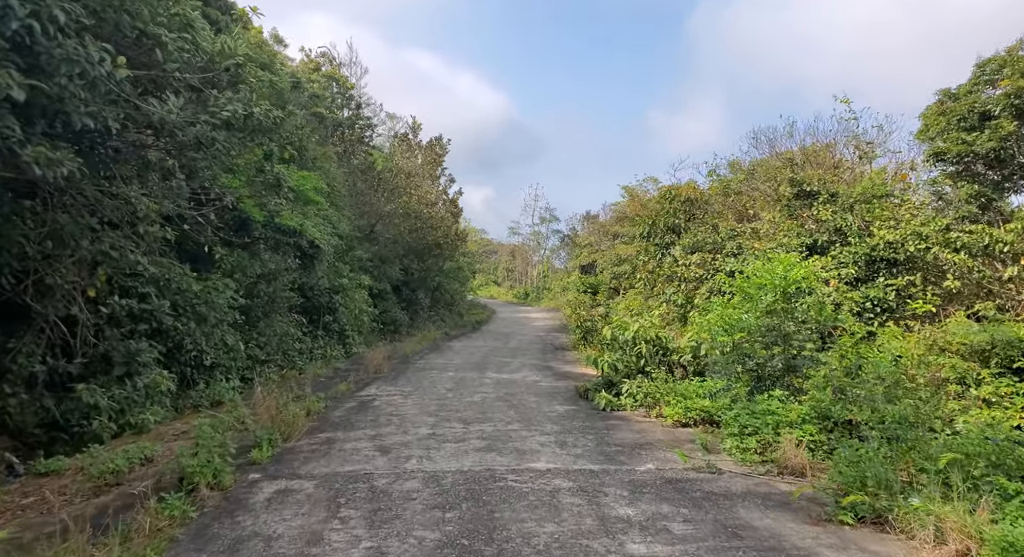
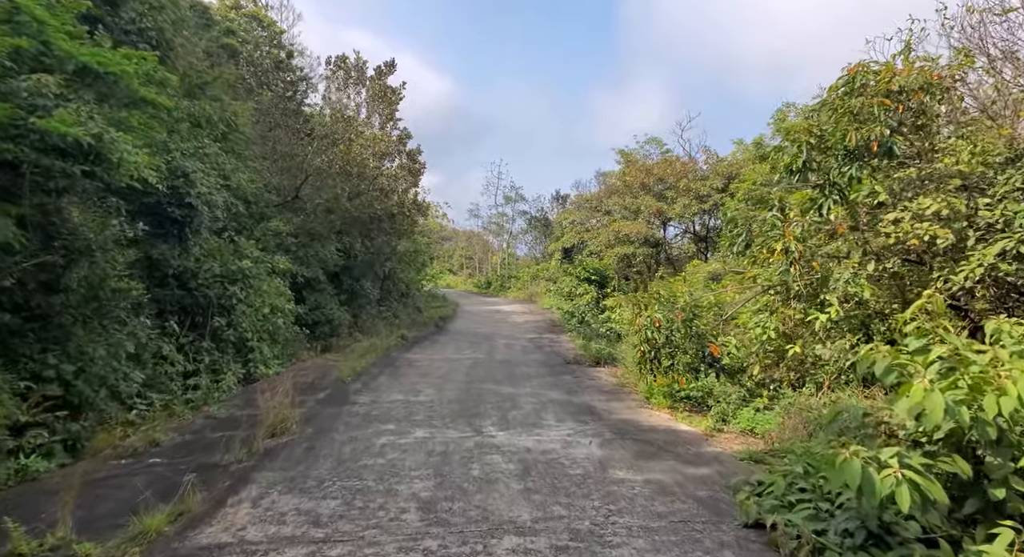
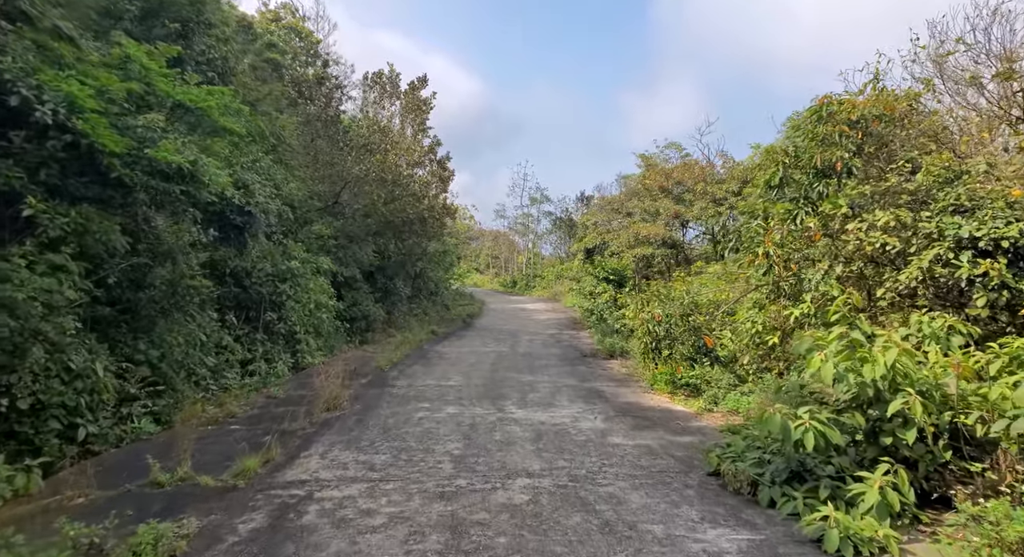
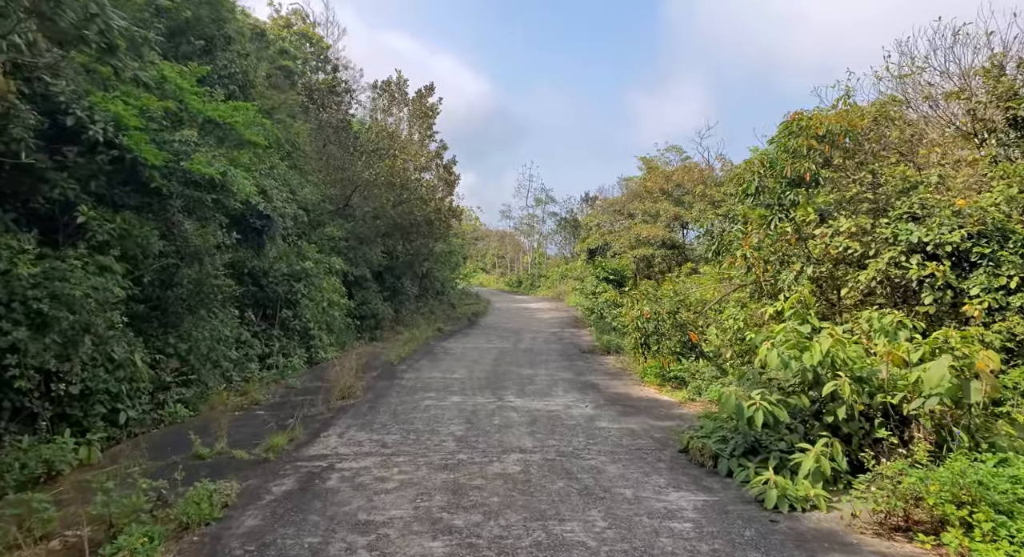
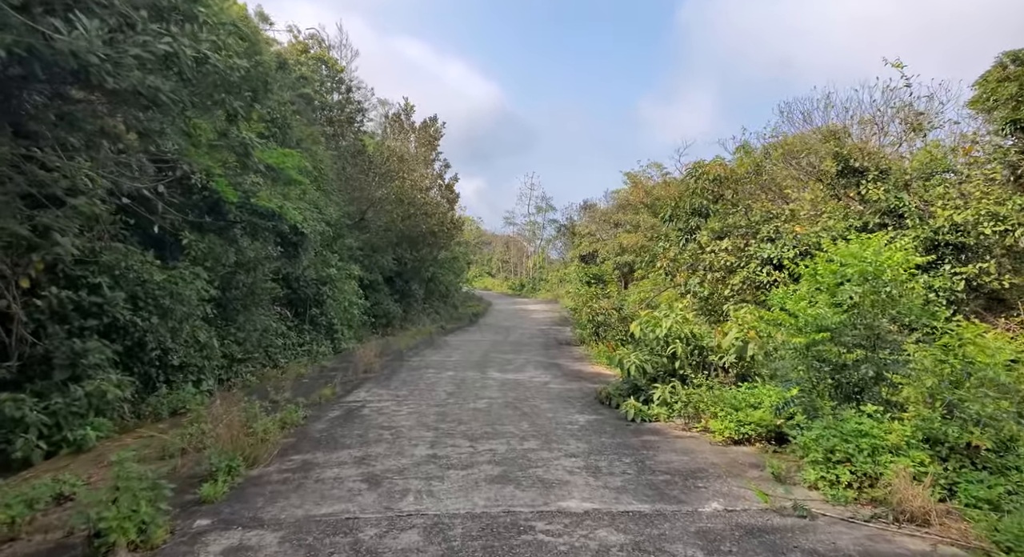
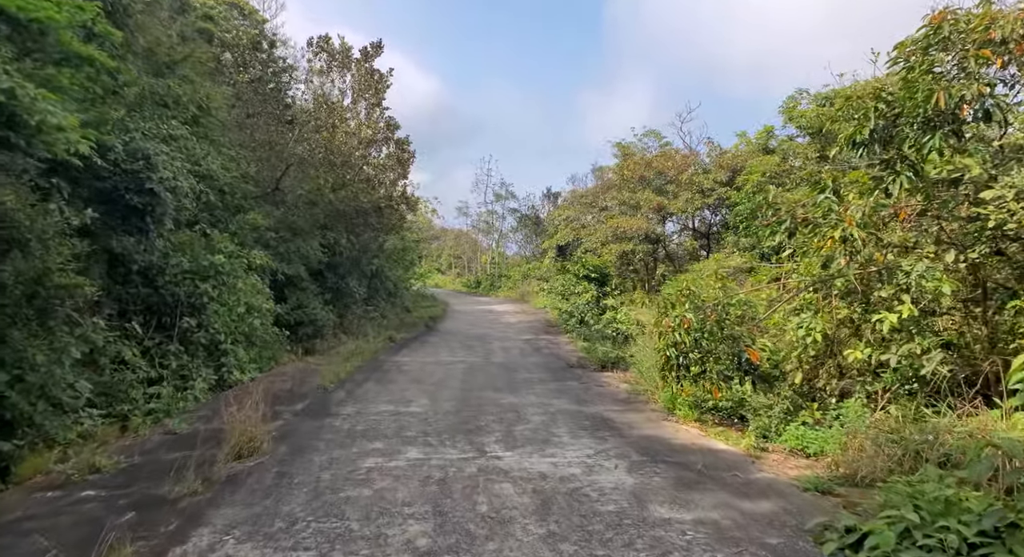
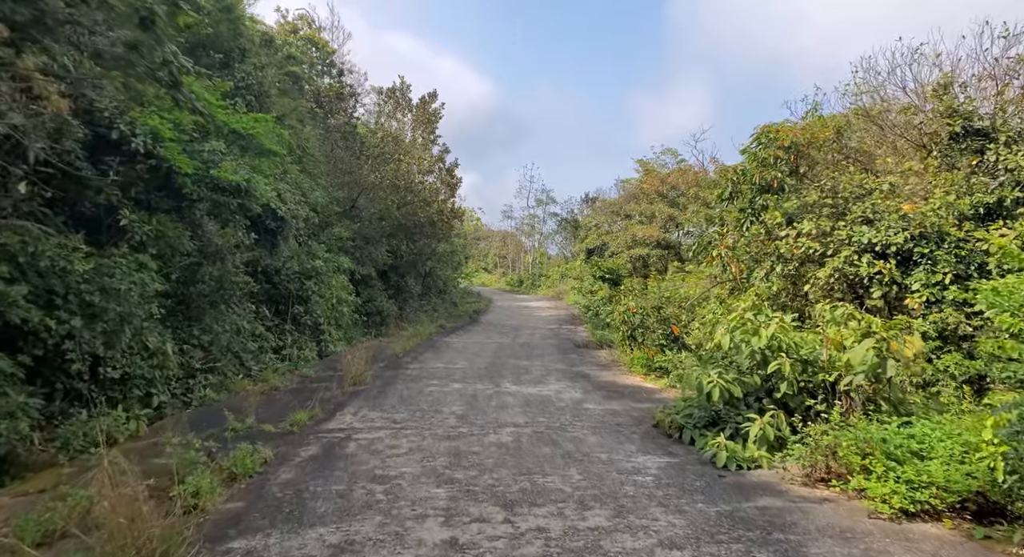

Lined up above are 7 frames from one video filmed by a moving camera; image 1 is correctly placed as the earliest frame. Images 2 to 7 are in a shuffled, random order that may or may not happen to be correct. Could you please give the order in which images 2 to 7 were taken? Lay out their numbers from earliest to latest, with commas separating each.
5, 7, 4, 3, 2, 6
